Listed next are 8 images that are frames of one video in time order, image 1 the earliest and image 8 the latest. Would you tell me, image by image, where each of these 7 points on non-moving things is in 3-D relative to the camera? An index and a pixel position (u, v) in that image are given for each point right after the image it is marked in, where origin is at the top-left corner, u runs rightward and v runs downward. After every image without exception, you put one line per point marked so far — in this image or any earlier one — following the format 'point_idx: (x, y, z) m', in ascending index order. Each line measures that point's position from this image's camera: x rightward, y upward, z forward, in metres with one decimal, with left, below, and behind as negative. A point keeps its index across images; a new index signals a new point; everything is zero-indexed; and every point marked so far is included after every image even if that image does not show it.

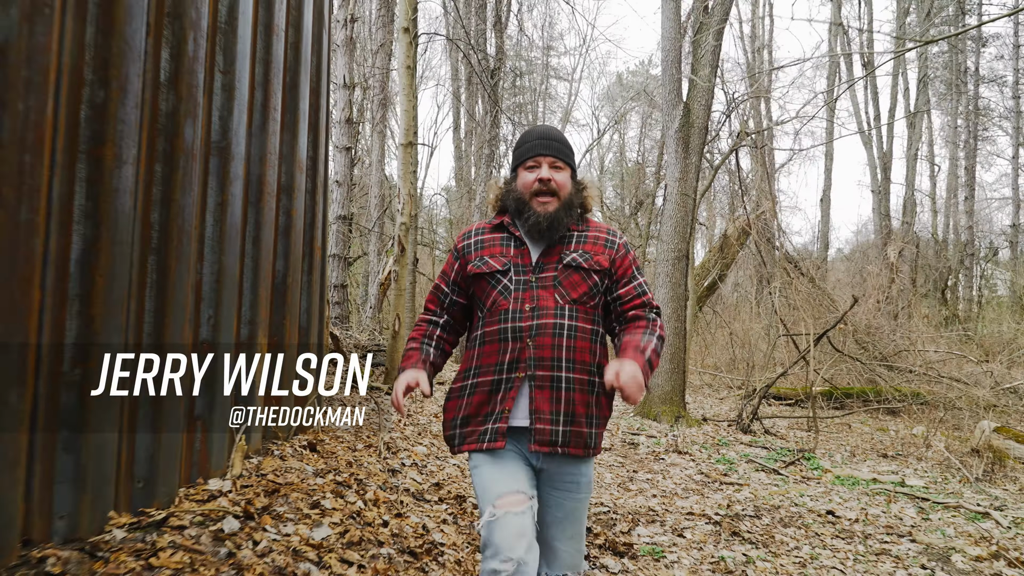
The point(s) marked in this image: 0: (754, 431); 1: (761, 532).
0: (+2.7, -1.6, +8.7) m
1: (+1.4, -1.4, +4.5) m
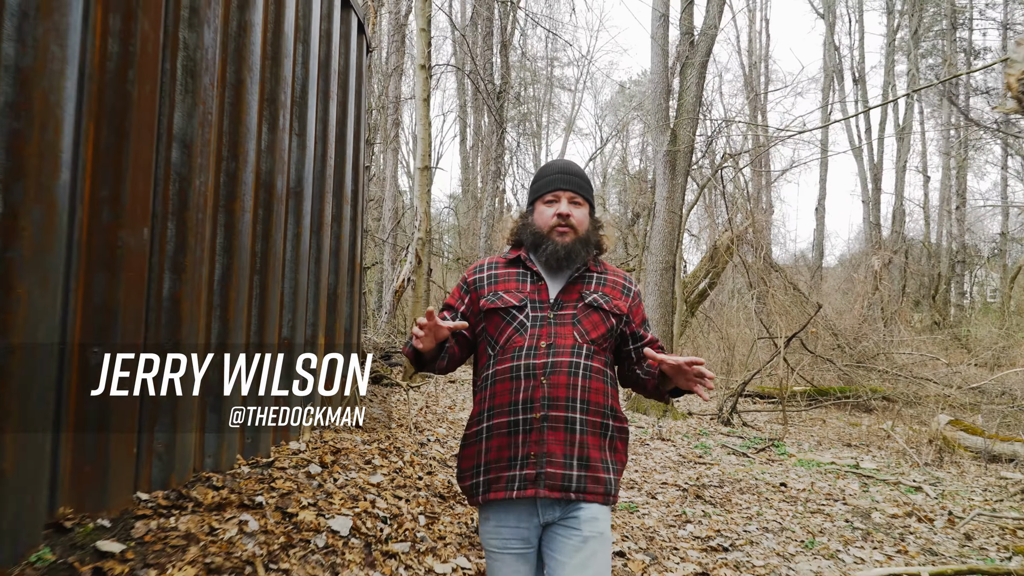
0: (+2.7, -1.7, +9.6) m
1: (+1.5, -1.4, +5.5) m
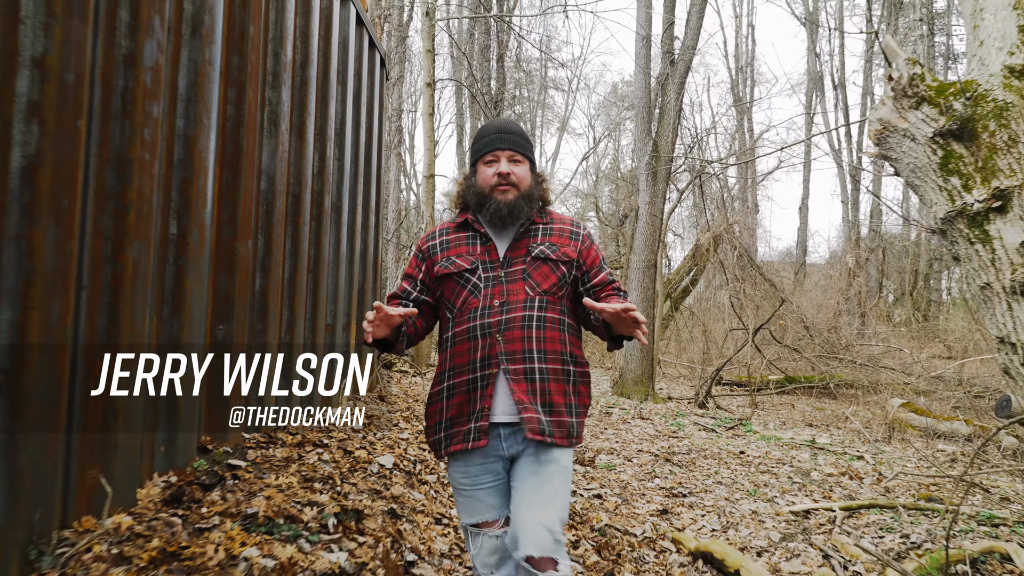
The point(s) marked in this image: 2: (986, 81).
0: (+2.7, -1.6, +10.6) m
1: (+1.4, -1.4, +6.5) m
2: (+1.9, +0.8, +3.1) m
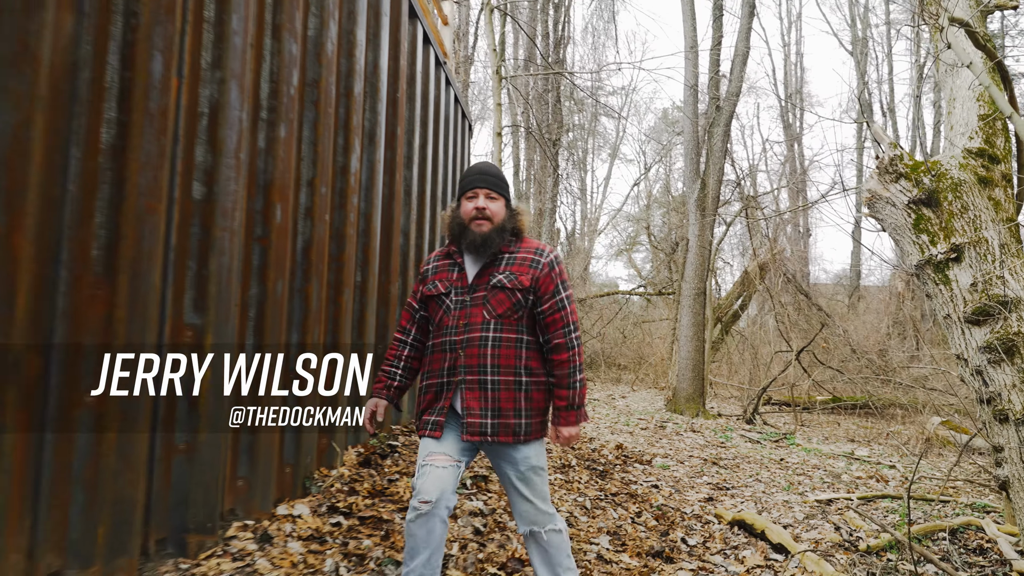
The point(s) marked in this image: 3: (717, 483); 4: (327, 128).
0: (+3.6, -2.0, +11.6) m
1: (+2.1, -1.7, +7.5) m
2: (+2.3, +0.7, +4.2) m
3: (+1.7, -1.6, +6.4) m
4: (-0.8, +0.7, +3.4) m
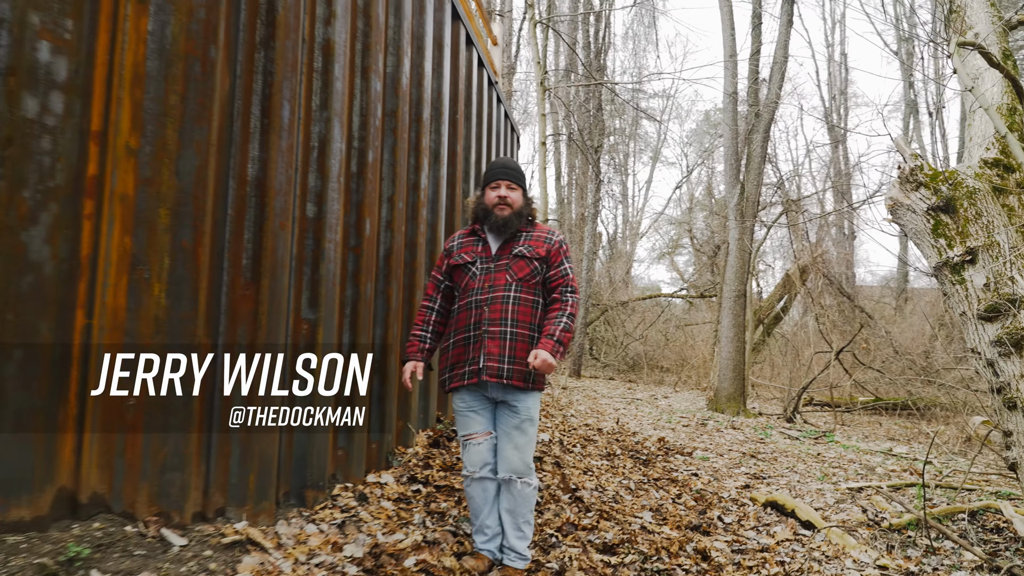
0: (+4.3, -2.0, +11.8) m
1: (+2.6, -1.7, +7.8) m
2: (+2.6, +0.7, +4.6) m
3: (+2.1, -1.6, +6.8) m
4: (-0.5, +0.7, +3.9) m
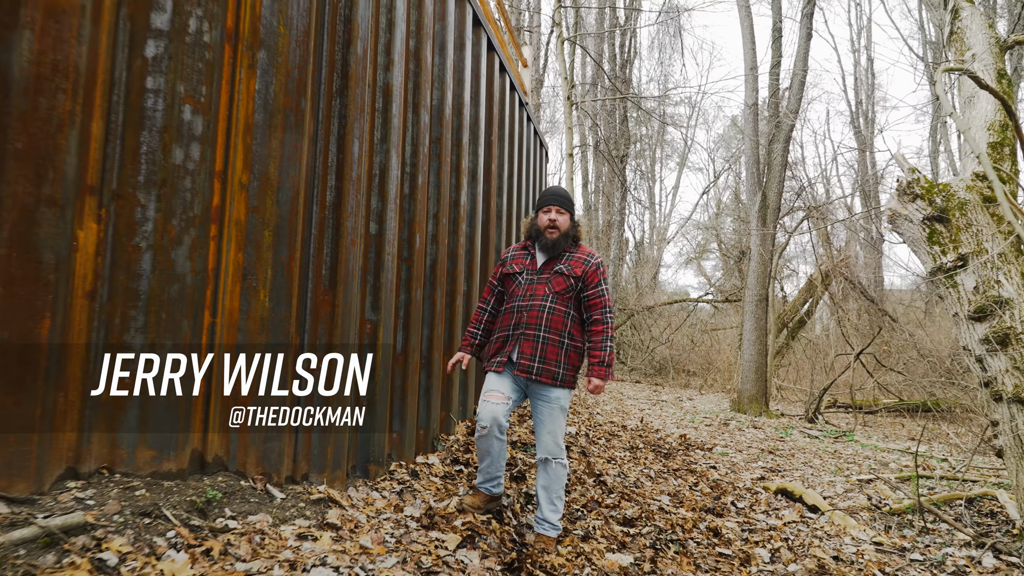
0: (+4.7, -2.1, +12.2) m
1: (+2.9, -1.7, +8.2) m
2: (+2.8, +0.7, +5.0) m
3: (+2.4, -1.6, +7.2) m
4: (-0.4, +0.7, +4.4) m
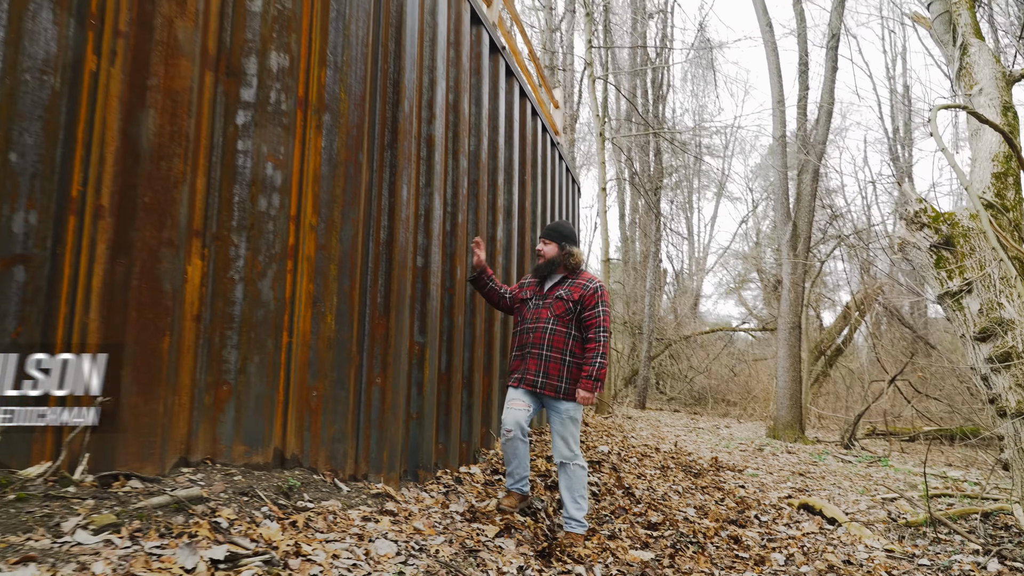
0: (+5.3, -2.5, +12.3) m
1: (+3.3, -2.0, +8.4) m
2: (+3.0, +0.5, +5.3) m
3: (+2.7, -1.9, +7.4) m
4: (-0.2, +0.5, +4.9) m
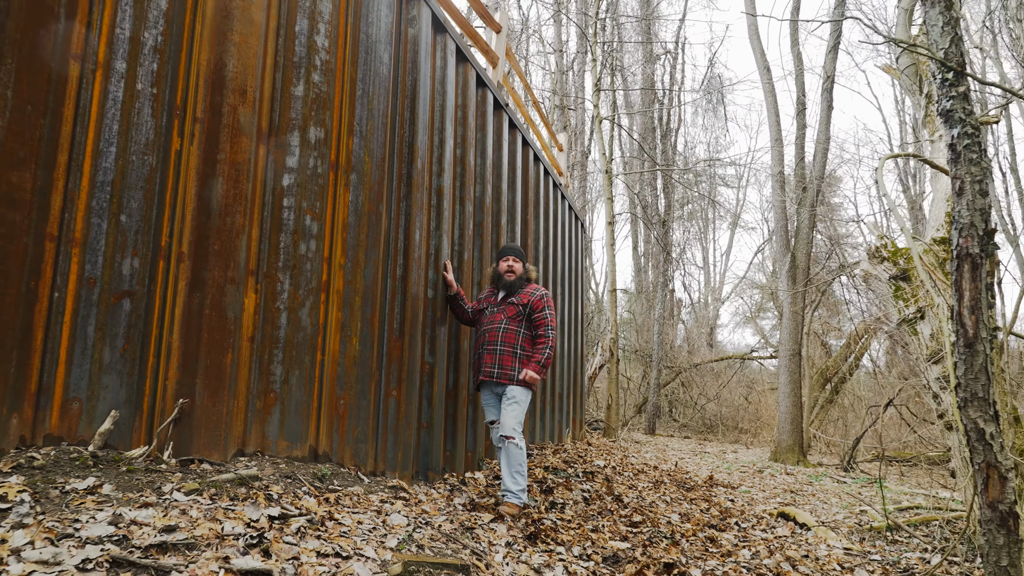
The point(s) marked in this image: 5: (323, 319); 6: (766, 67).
0: (+5.5, -3.0, +12.7) m
1: (+3.4, -2.3, +8.9) m
2: (+3.0, +0.3, +5.9) m
3: (+2.8, -2.2, +7.9) m
4: (-0.2, +0.3, +5.6) m
5: (-0.9, -0.1, +3.6) m
6: (+4.5, +3.9, +14.1) m
